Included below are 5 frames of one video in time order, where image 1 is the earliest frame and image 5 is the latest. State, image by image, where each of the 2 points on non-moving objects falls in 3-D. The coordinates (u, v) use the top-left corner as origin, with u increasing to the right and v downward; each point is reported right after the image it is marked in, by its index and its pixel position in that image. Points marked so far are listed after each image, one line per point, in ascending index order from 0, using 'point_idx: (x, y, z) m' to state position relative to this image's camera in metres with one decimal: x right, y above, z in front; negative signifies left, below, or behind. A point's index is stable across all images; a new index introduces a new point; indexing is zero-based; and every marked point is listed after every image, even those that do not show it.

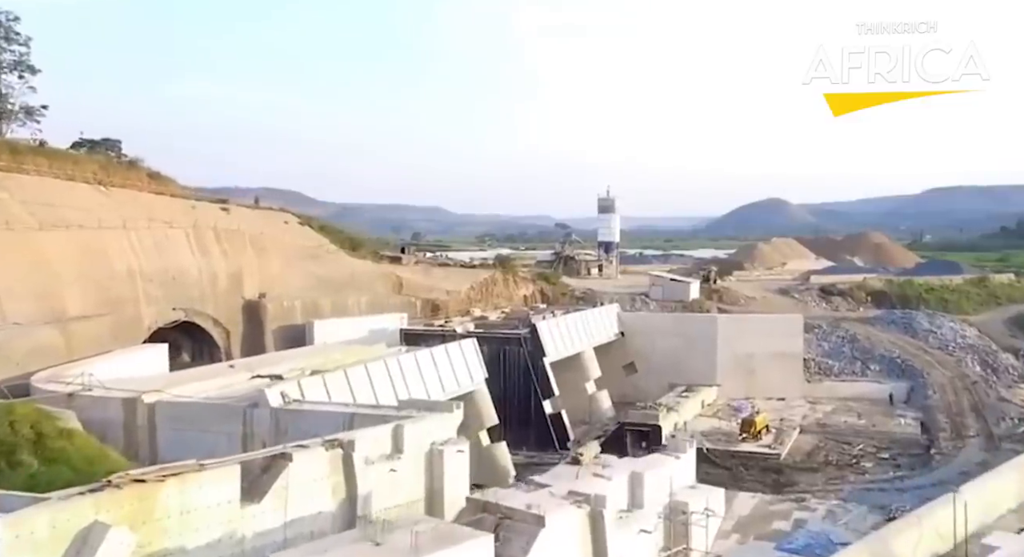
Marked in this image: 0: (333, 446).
0: (-2.2, -2.0, +10.5) m
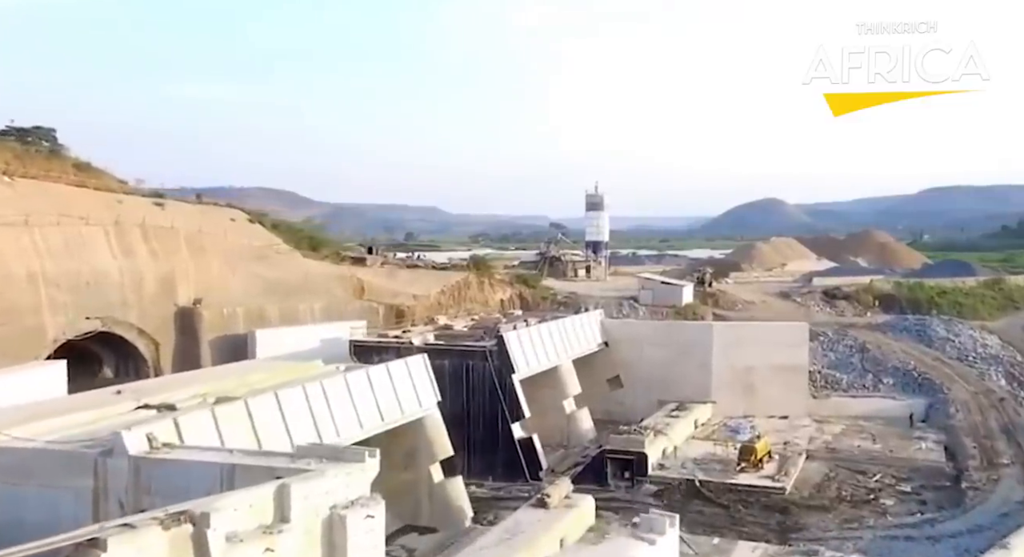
0: (-2.9, -2.1, +7.6) m
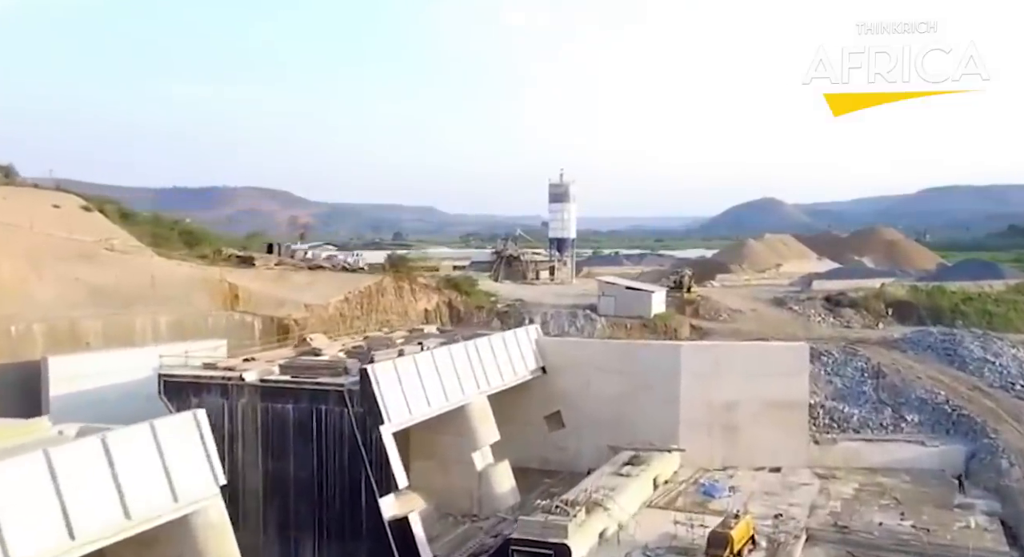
0: (-5.0, -2.3, +1.5) m
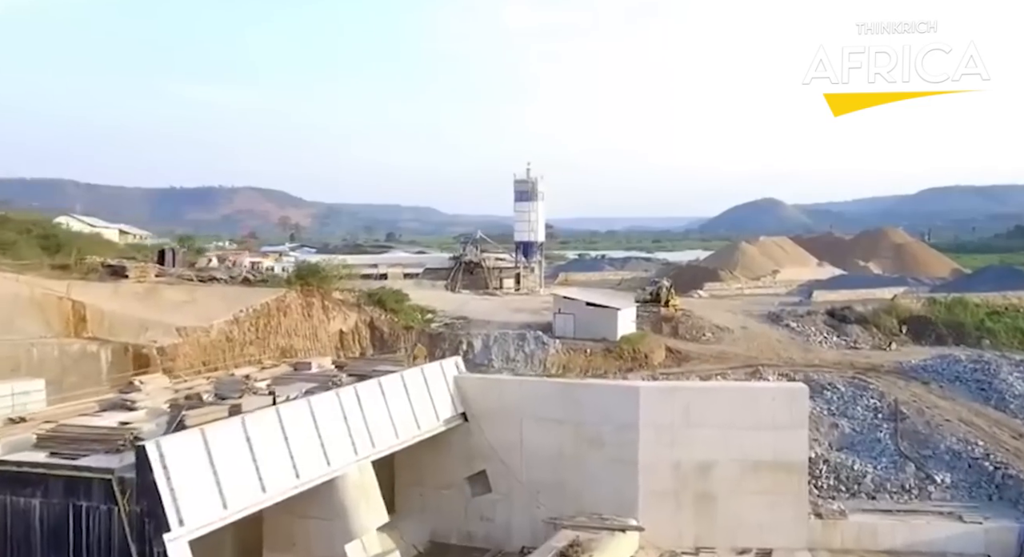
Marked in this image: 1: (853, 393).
0: (-6.5, -2.6, -2.9) m
1: (+7.4, -2.5, +18.7) m
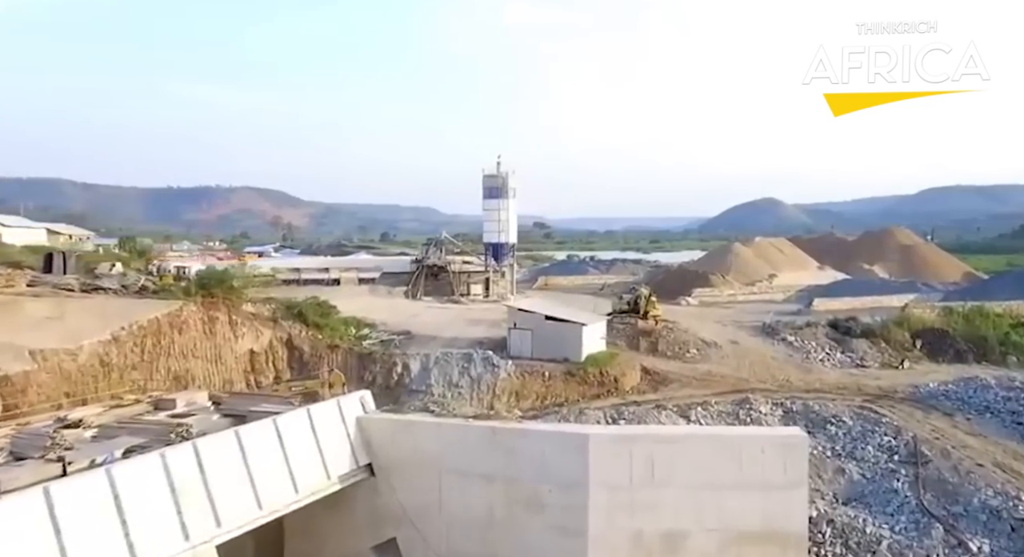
0: (-7.6, -2.8, -6.2) m
1: (+6.3, -2.7, +15.5) m
